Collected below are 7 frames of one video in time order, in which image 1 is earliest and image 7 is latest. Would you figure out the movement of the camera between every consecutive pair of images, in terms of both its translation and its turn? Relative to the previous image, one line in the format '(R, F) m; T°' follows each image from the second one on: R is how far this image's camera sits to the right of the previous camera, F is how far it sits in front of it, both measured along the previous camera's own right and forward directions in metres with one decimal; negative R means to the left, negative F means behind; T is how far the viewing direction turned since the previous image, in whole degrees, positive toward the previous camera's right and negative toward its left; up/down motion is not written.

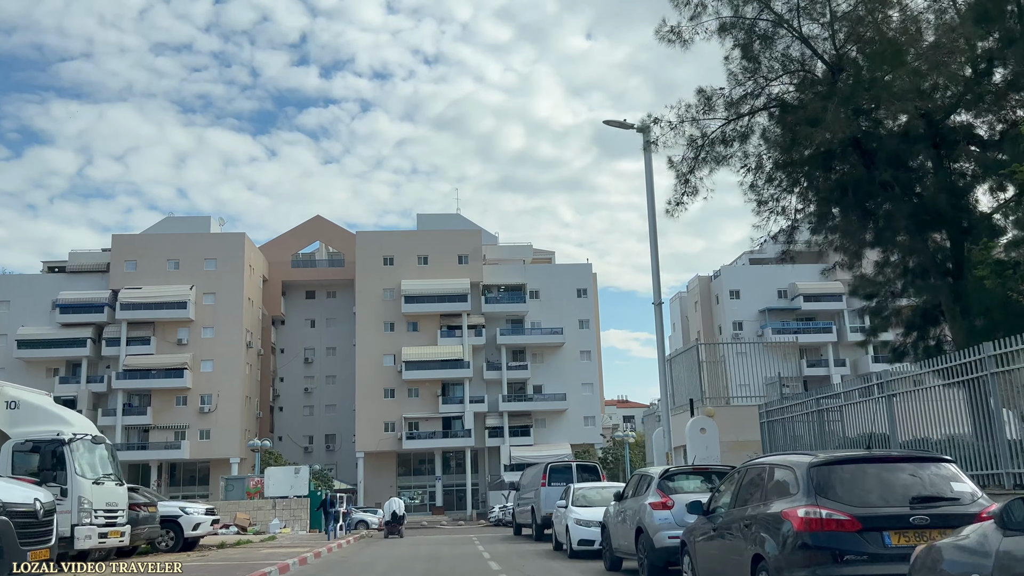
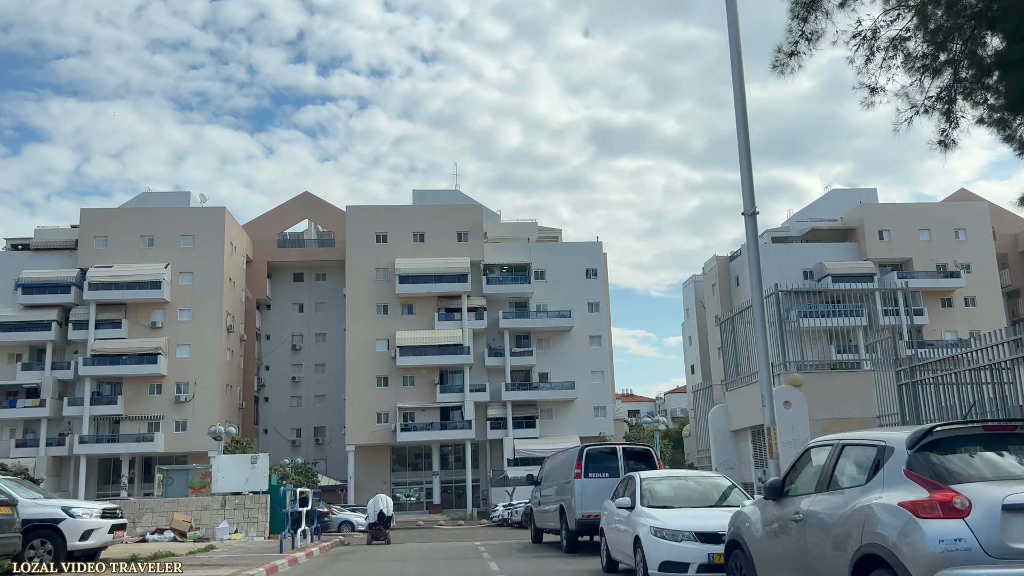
(-0.5, +5.6) m; 0°
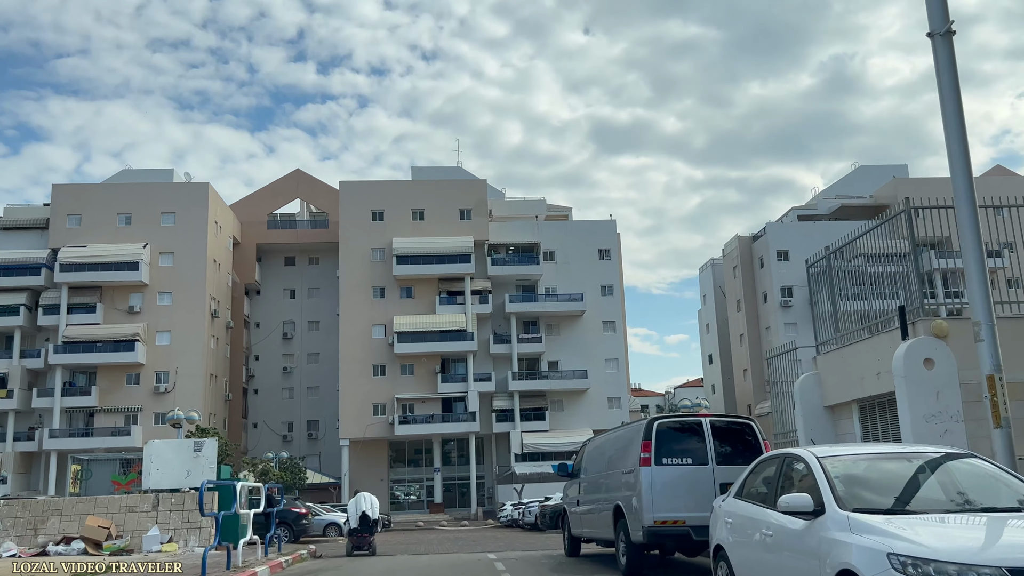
(-0.4, +4.8) m; 0°
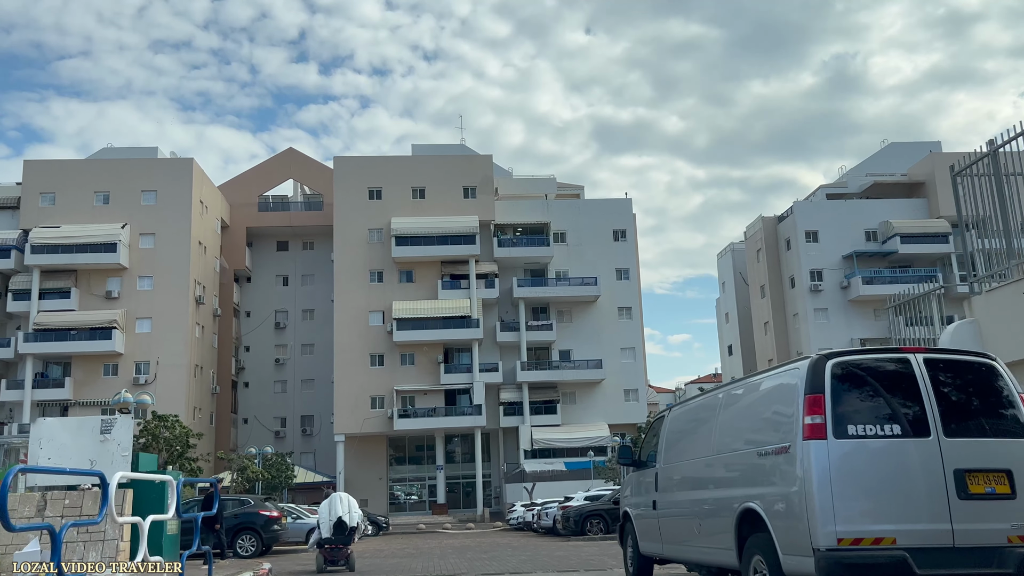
(-0.4, +4.4) m; 0°
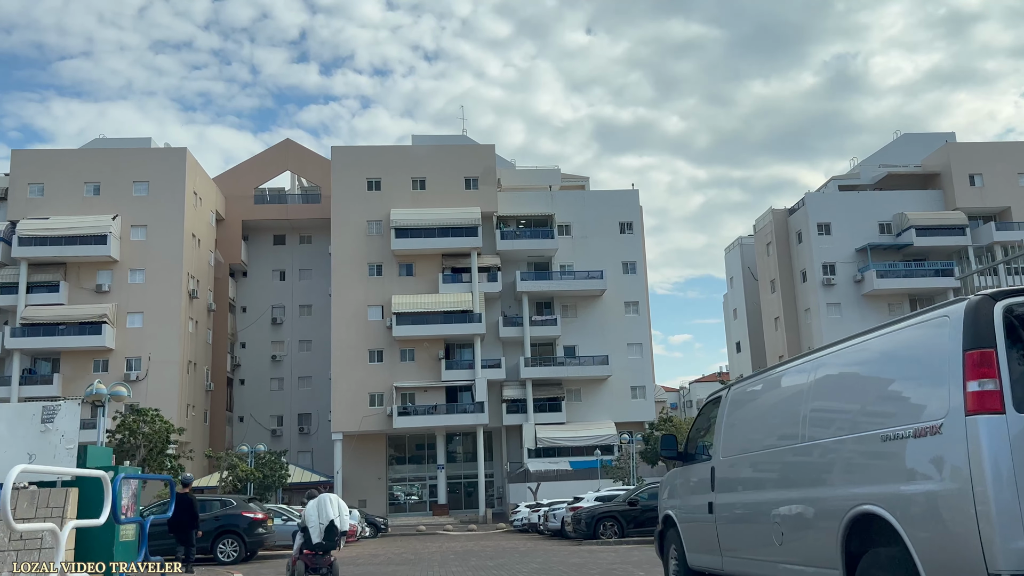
(-0.2, +1.7) m; 0°
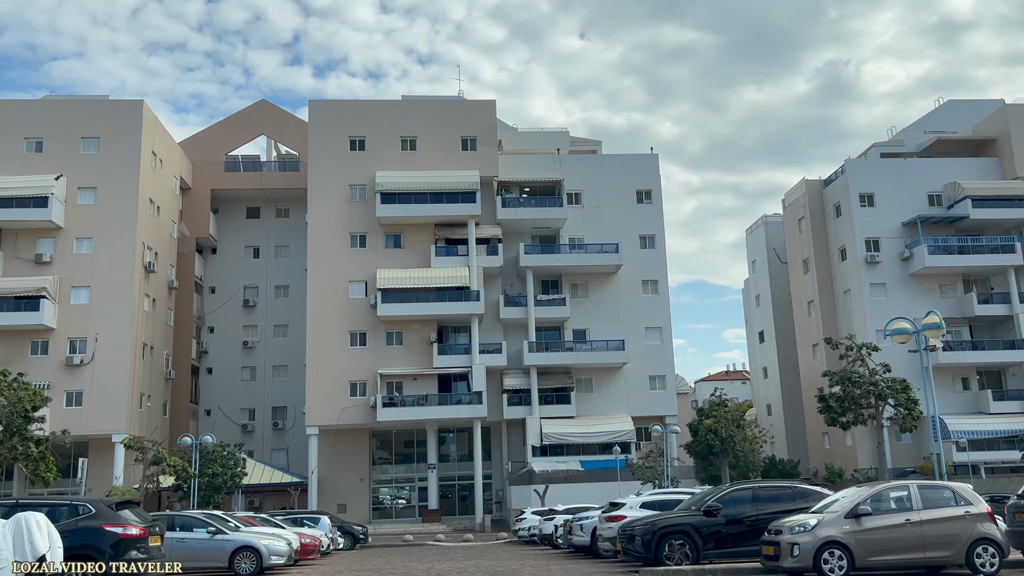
(-0.6, +6.6) m; +1°
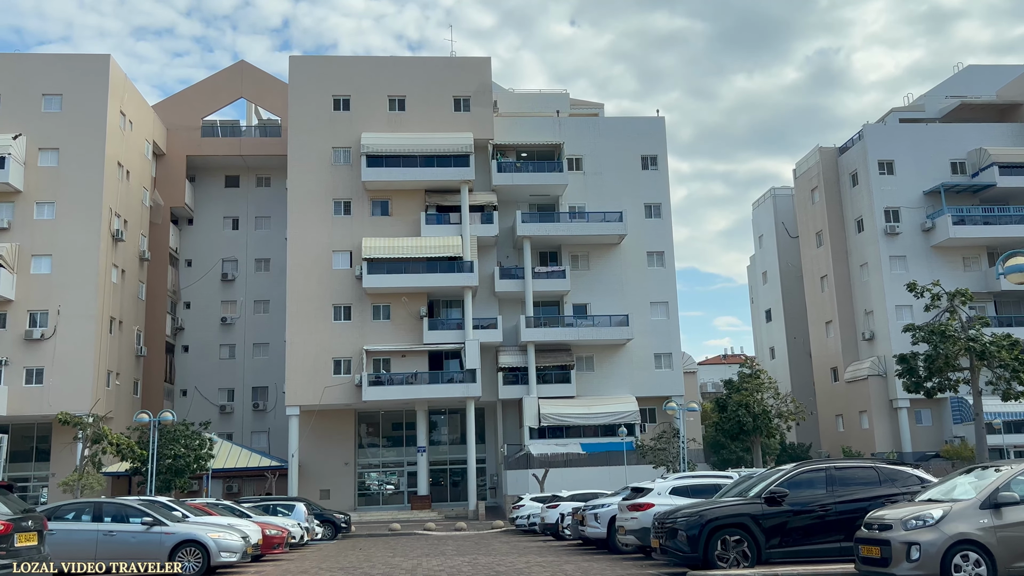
(-0.3, +3.2) m; +1°
